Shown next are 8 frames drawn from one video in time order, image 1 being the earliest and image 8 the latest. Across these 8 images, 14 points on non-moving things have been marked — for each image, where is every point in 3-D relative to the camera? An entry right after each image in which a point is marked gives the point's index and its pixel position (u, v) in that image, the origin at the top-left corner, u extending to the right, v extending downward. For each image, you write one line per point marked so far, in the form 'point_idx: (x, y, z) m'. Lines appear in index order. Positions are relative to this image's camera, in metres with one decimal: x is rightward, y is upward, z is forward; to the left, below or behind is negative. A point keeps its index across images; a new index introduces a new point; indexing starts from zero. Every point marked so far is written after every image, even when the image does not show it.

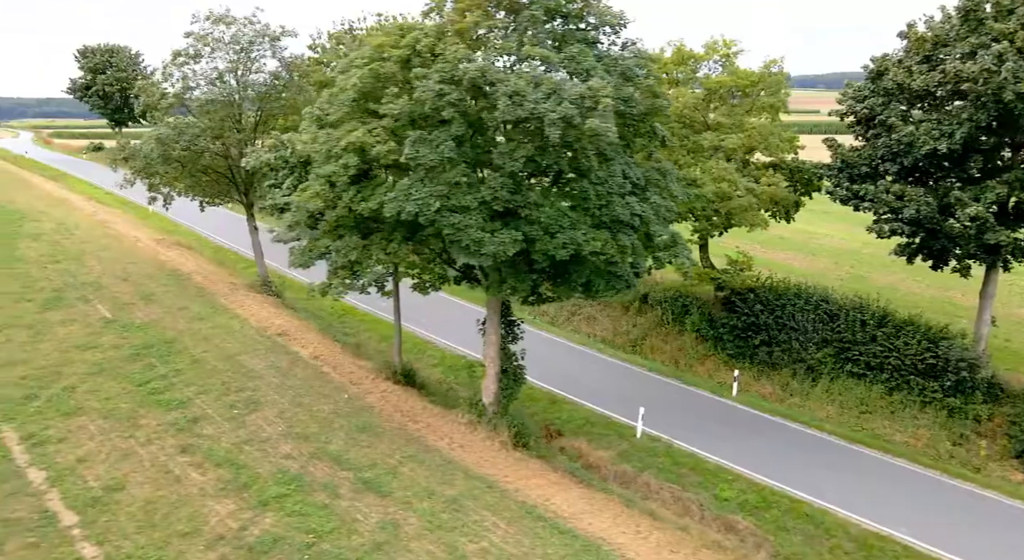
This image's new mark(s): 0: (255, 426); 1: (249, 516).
0: (-4.0, -2.3, +11.0) m
1: (-3.1, -2.8, +8.4) m
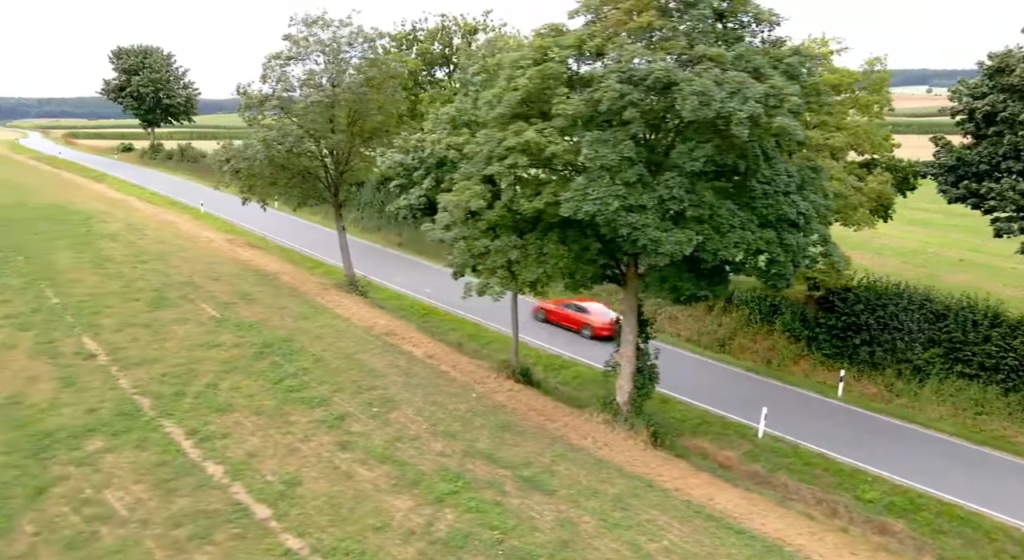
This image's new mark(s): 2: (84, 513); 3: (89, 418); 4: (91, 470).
0: (-1.8, -2.3, +11.2) m
1: (-1.0, -2.8, +8.5) m
2: (-4.9, -2.7, +8.1) m
3: (-6.5, -2.1, +10.7) m
4: (-5.5, -2.5, +9.1) m
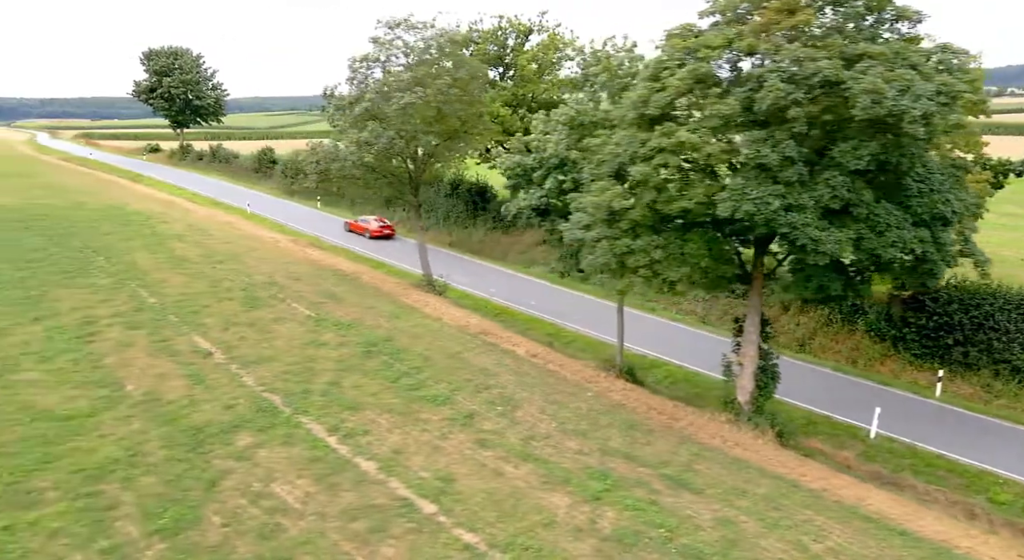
0: (+0.3, -2.3, +11.3) m
1: (+1.0, -2.8, +8.6) m
2: (-3.0, -2.7, +8.3) m
3: (-4.4, -2.1, +11.0) m
4: (-3.5, -2.5, +9.4) m
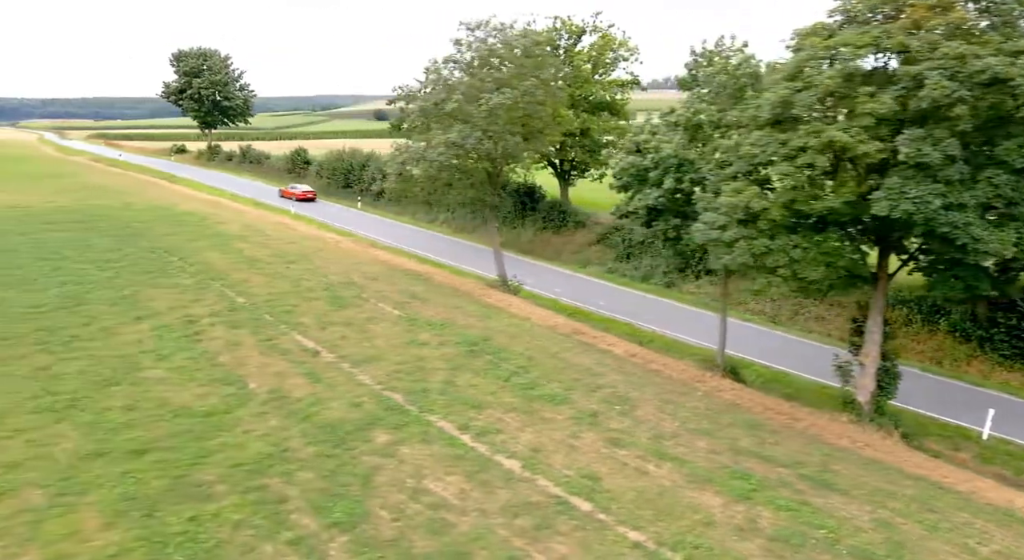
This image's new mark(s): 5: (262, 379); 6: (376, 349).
0: (+2.3, -2.3, +11.3) m
1: (+2.9, -2.8, +8.6) m
2: (-1.1, -2.7, +8.5) m
3: (-2.4, -2.1, +11.2) m
4: (-1.5, -2.5, +9.6) m
5: (-4.5, -1.8, +12.6) m
6: (-2.8, -1.4, +14.6) m
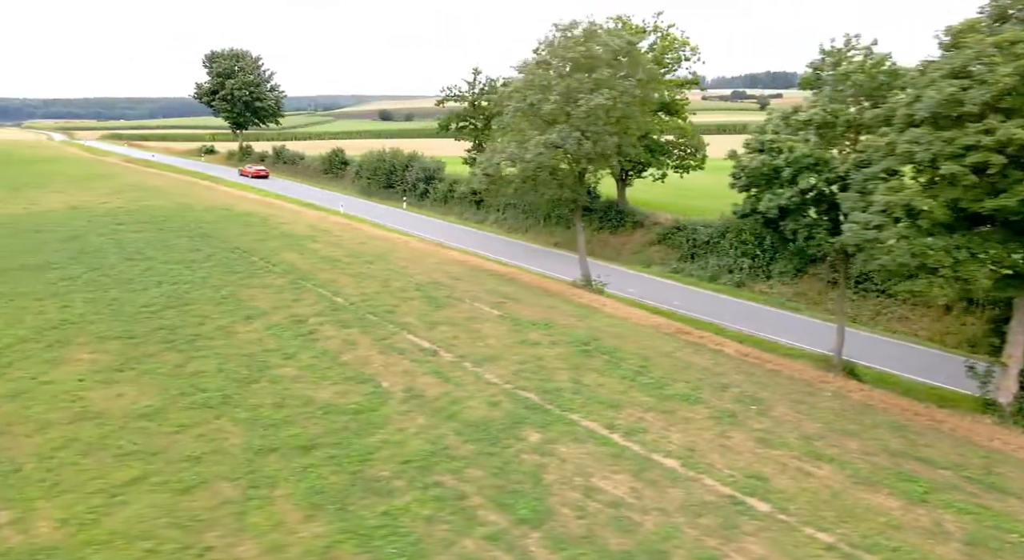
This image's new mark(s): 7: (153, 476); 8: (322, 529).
0: (+4.5, -2.3, +11.3) m
1: (+5.0, -2.8, +8.5) m
2: (+1.1, -2.7, +8.5) m
3: (-0.2, -2.1, +11.3) m
4: (+0.7, -2.5, +9.6) m
5: (-2.2, -1.8, +12.8) m
6: (-0.4, -1.4, +14.8) m
7: (-4.5, -2.5, +8.8) m
8: (-2.1, -2.8, +7.7) m
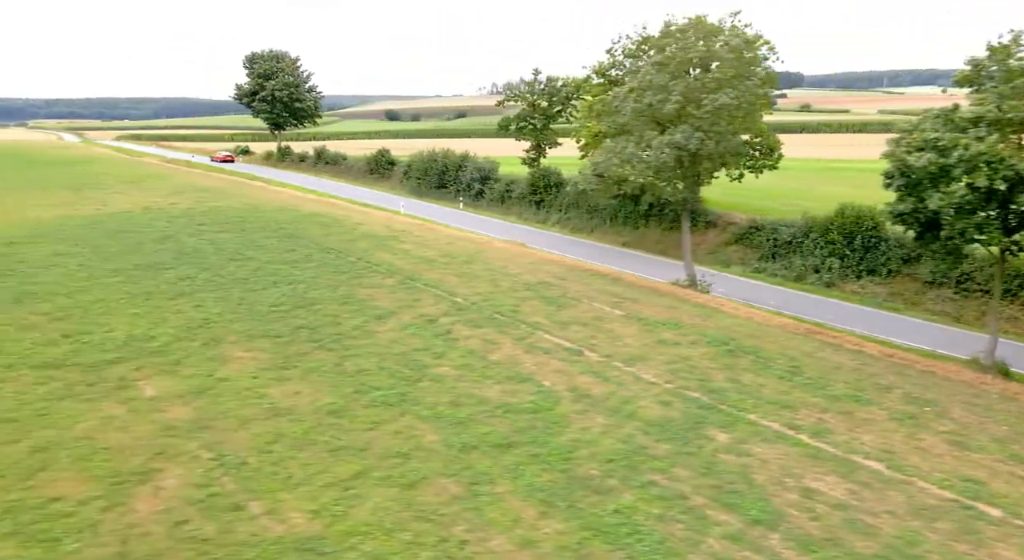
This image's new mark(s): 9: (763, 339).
0: (+7.4, -2.3, +11.1) m
1: (+7.8, -2.8, +8.3) m
2: (+3.8, -2.7, +8.5) m
3: (+2.7, -2.1, +11.3) m
4: (+3.4, -2.5, +9.6) m
5: (+0.7, -1.8, +12.9) m
6: (+2.6, -1.4, +14.8) m
7: (-1.8, -2.5, +9.1) m
8: (+0.6, -2.8, +7.8) m
9: (+5.7, -1.3, +15.8) m
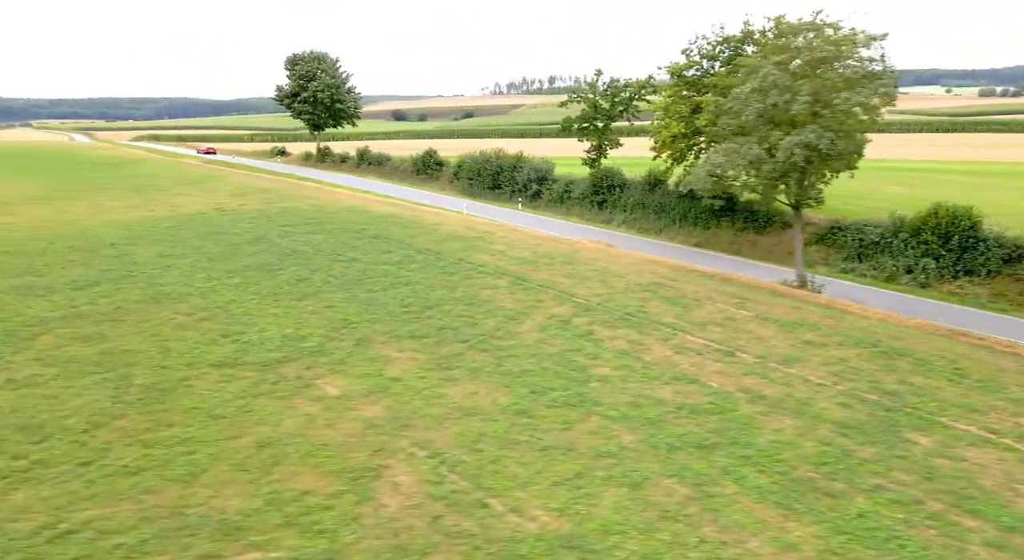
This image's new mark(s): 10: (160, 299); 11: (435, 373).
0: (+10.3, -2.3, +10.7) m
1: (+10.6, -2.9, +8.0) m
2: (+6.6, -2.7, +8.4) m
3: (+5.6, -2.2, +11.2) m
4: (+6.3, -2.5, +9.5) m
5: (+3.8, -1.8, +12.9) m
6: (+5.7, -1.5, +14.7) m
7: (+1.1, -2.5, +9.2) m
8: (+3.4, -2.8, +7.8) m
9: (+8.9, -1.3, +15.6) m
10: (-9.5, -0.5, +18.8) m
11: (-1.4, -1.8, +13.1) m
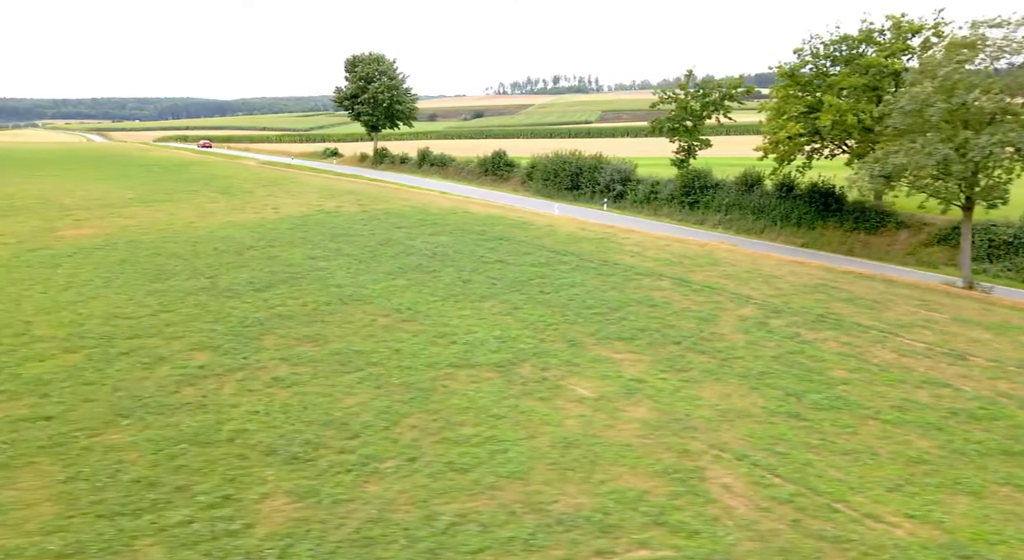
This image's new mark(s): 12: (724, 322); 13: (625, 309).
0: (+14.6, -2.4, +10.0) m
1: (+14.7, -2.9, +7.2) m
2: (+10.8, -2.8, +7.9) m
3: (+10.0, -2.2, +10.8) m
4: (+10.5, -2.6, +9.0) m
5: (+8.2, -1.9, +12.6) m
6: (+10.3, -1.5, +14.2) m
7: (+5.3, -2.6, +9.1) m
8: (+7.5, -2.8, +7.6) m
9: (+13.5, -1.4, +14.9) m
10: (-4.6, -0.6, +19.4) m
11: (+3.0, -1.8, +13.2) m
12: (+5.1, -1.0, +17.1) m
13: (+2.9, -0.8, +18.3) m
